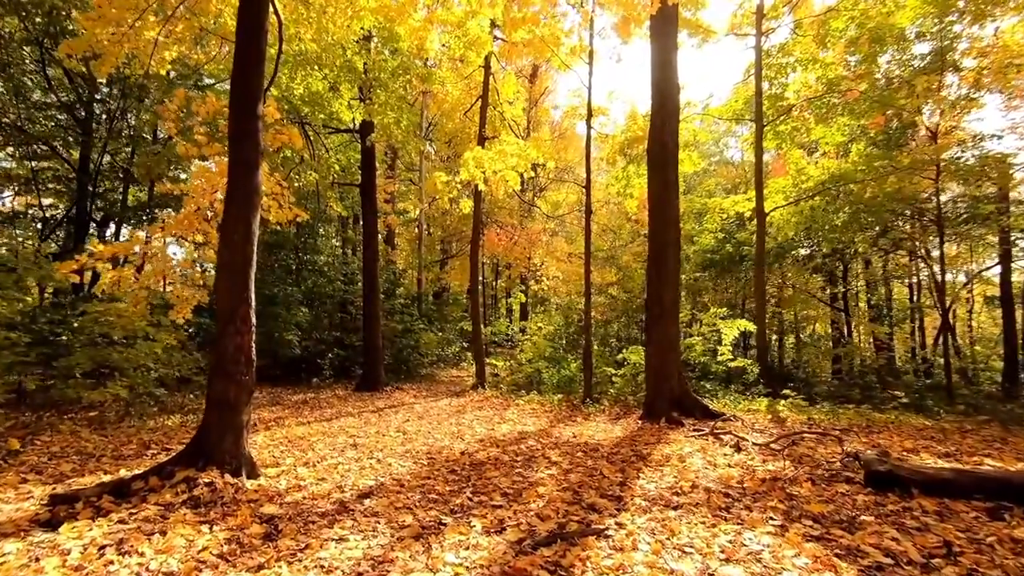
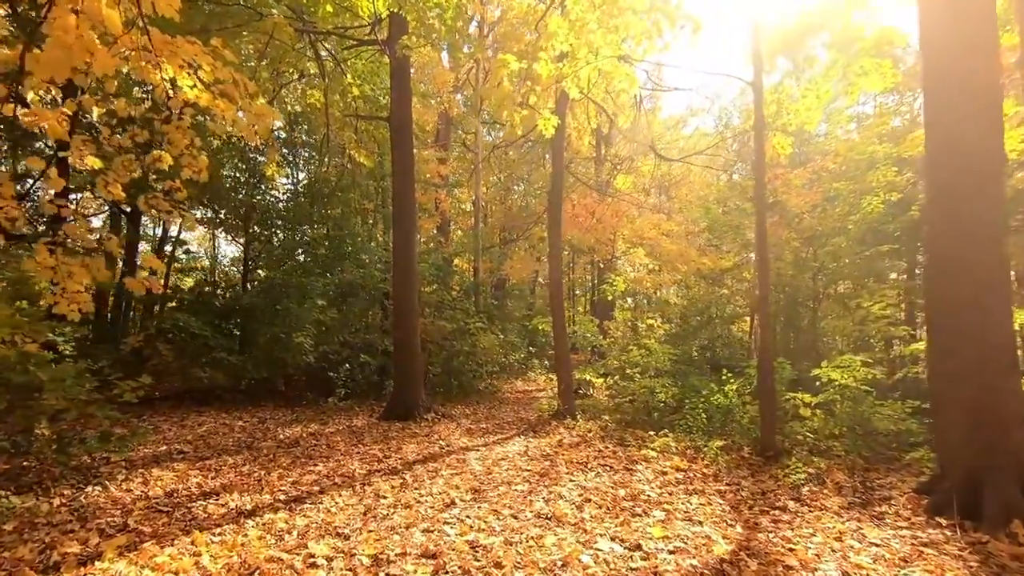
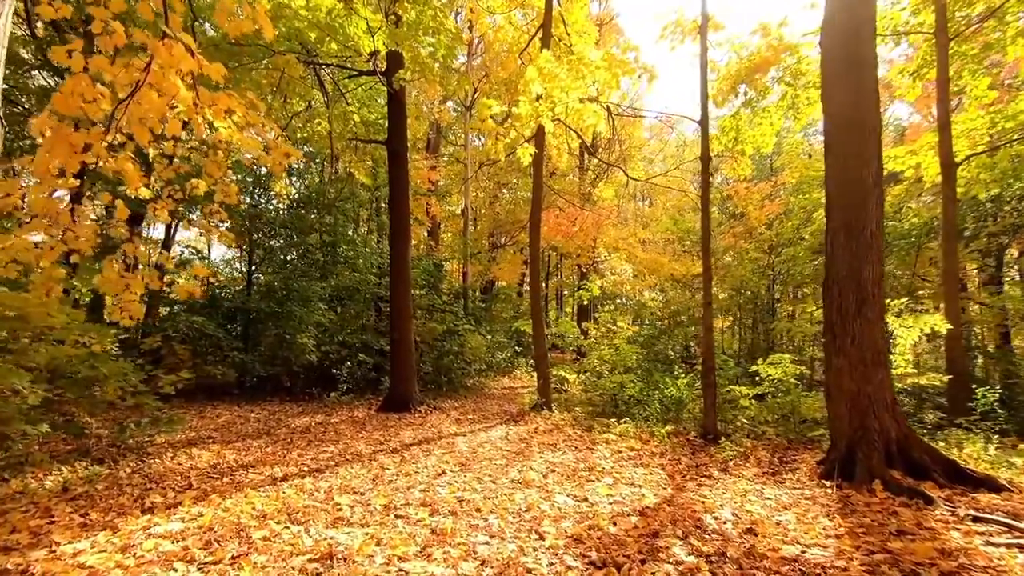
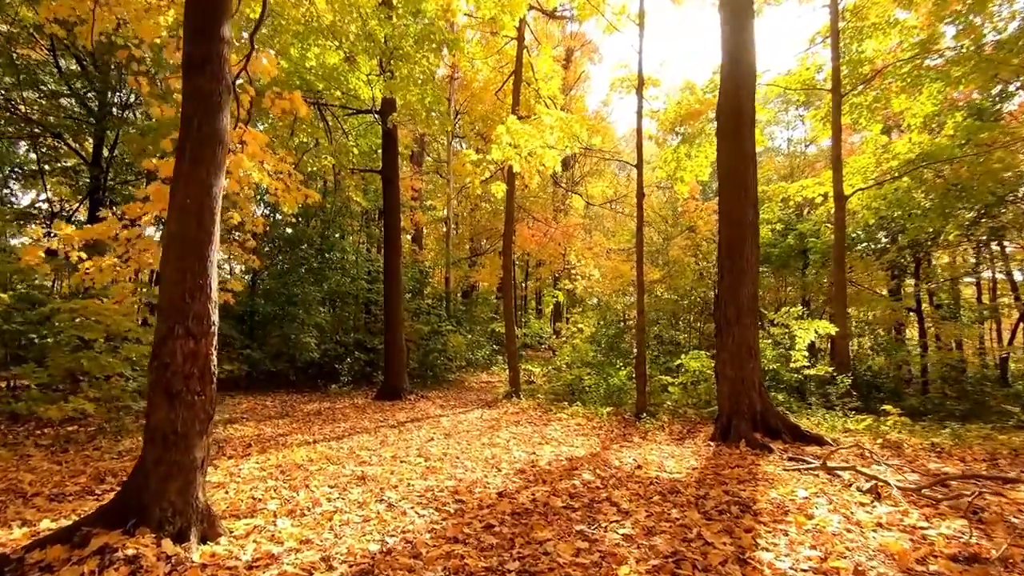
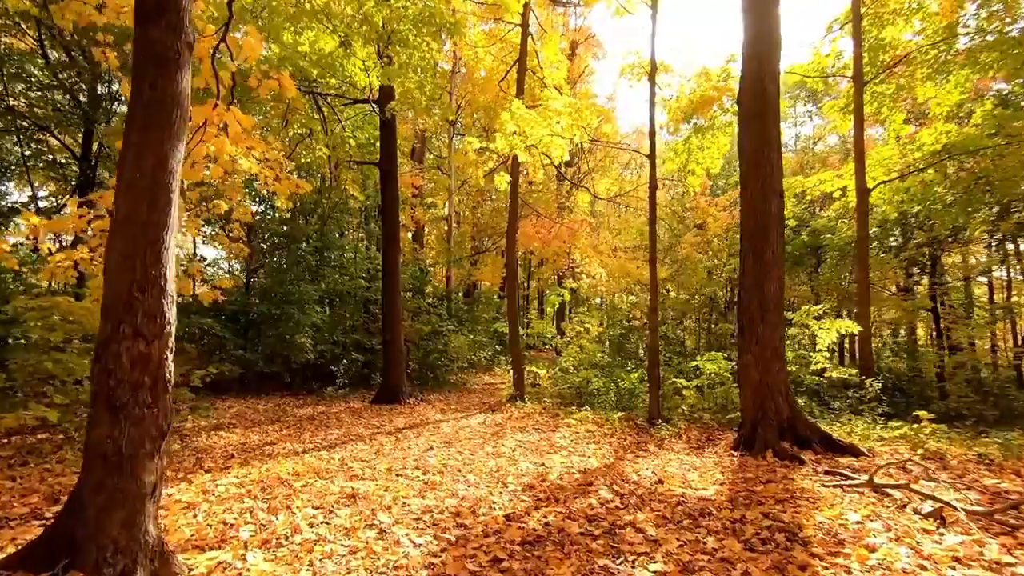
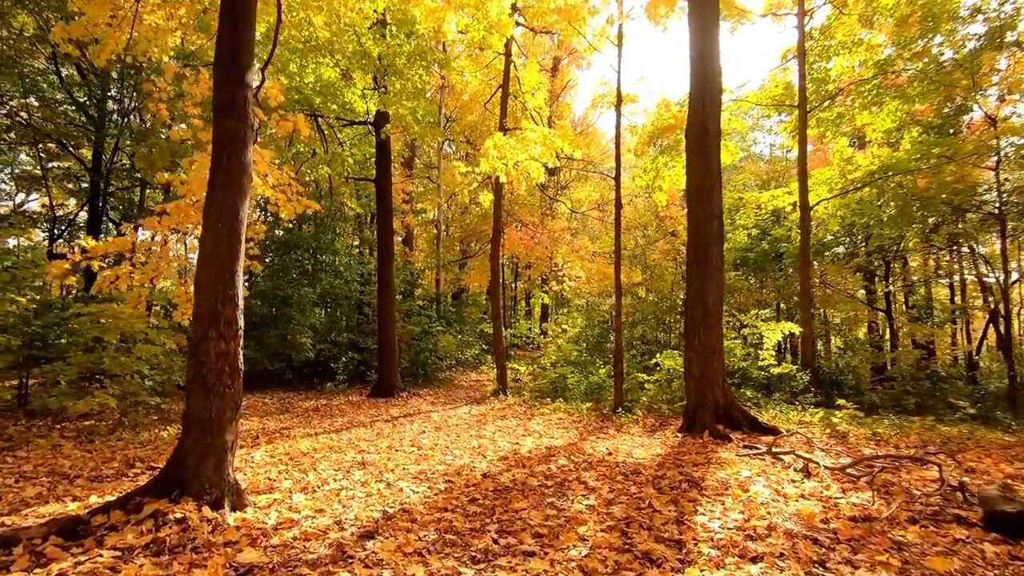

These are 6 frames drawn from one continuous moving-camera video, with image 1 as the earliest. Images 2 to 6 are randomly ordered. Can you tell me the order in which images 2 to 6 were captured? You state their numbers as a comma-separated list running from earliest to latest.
6, 4, 5, 3, 2
